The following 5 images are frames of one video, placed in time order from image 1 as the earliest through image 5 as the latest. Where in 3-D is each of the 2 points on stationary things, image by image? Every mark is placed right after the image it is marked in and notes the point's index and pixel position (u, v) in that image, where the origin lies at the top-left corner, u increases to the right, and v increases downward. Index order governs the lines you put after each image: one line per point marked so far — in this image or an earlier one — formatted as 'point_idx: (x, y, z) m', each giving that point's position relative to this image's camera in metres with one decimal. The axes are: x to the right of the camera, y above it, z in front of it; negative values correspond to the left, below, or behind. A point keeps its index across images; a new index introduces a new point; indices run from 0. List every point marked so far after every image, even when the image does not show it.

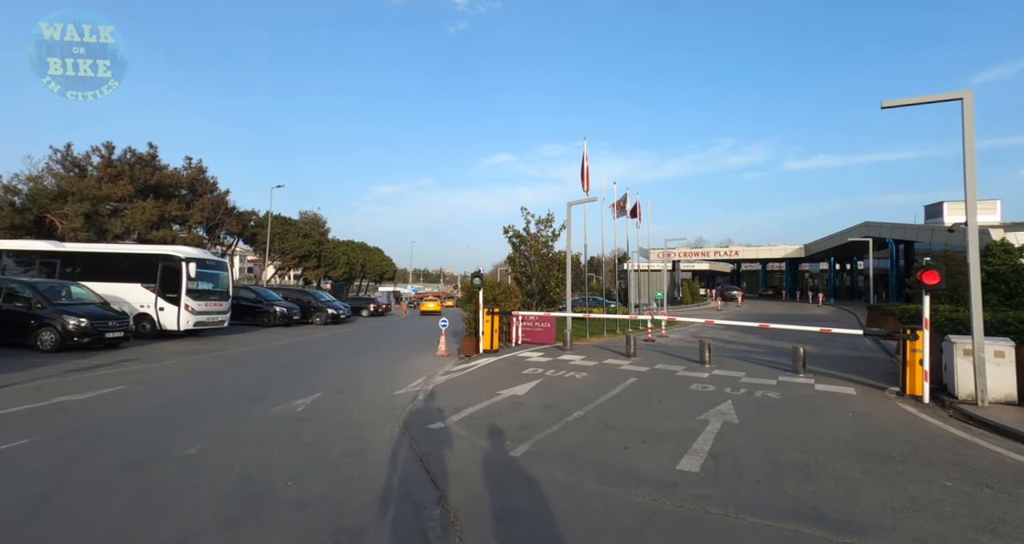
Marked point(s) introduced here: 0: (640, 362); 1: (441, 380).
0: (+3.0, -2.1, +10.5) m
1: (-1.6, -2.4, +10.4) m
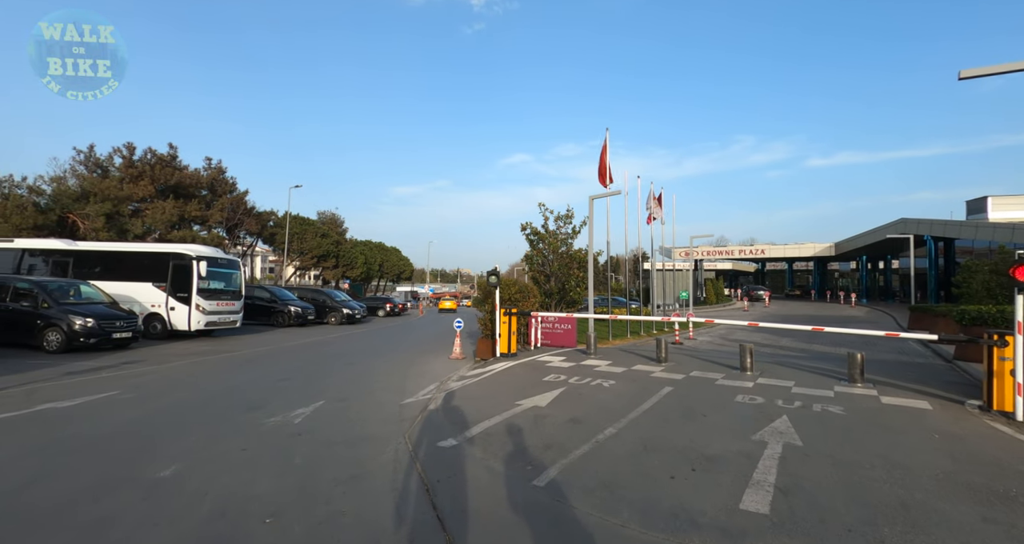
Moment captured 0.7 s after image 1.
0: (+3.4, -2.1, +9.6) m
1: (-1.2, -2.4, +9.5) m
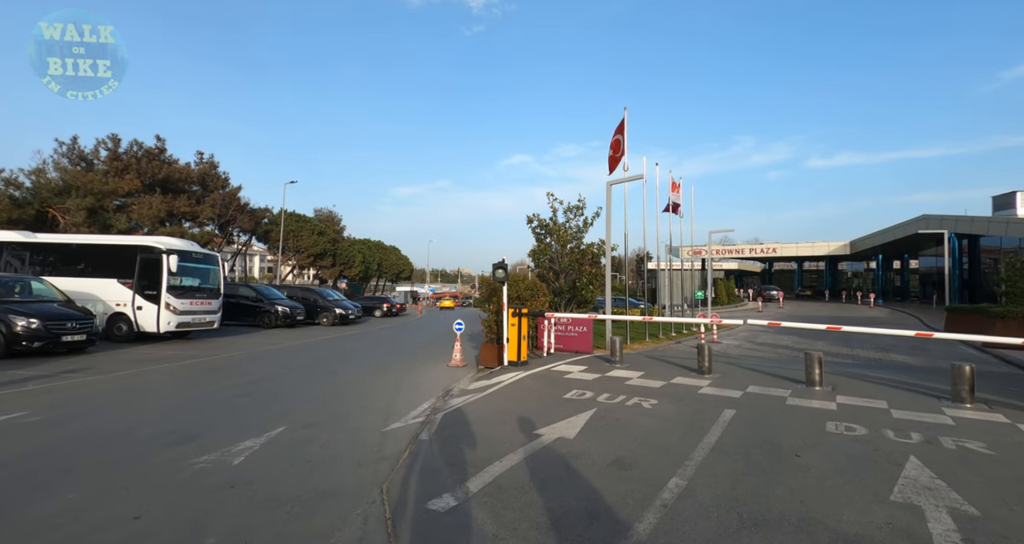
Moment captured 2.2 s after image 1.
0: (+3.6, -1.9, +7.7) m
1: (-1.0, -2.2, +7.7) m
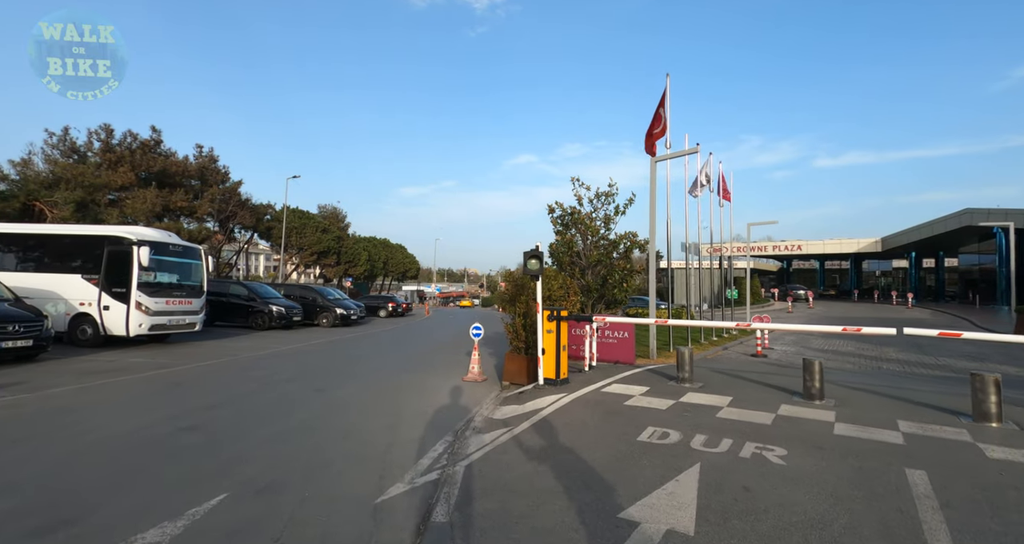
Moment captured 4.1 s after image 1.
0: (+4.2, -1.8, +5.5) m
1: (-0.4, -2.1, +5.5) m
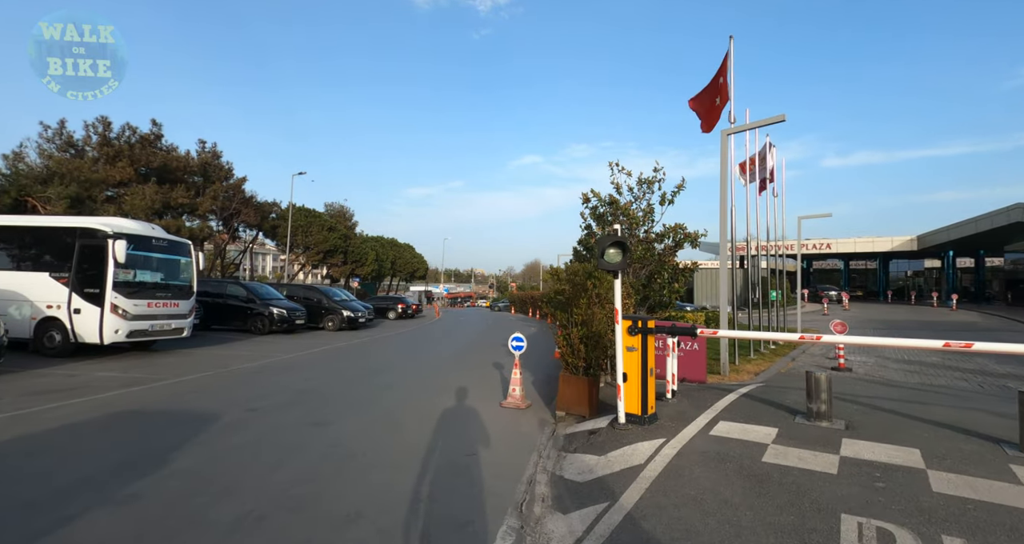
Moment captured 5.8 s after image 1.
0: (+5.0, -1.7, +3.4) m
1: (+0.4, -2.0, +3.5) m
